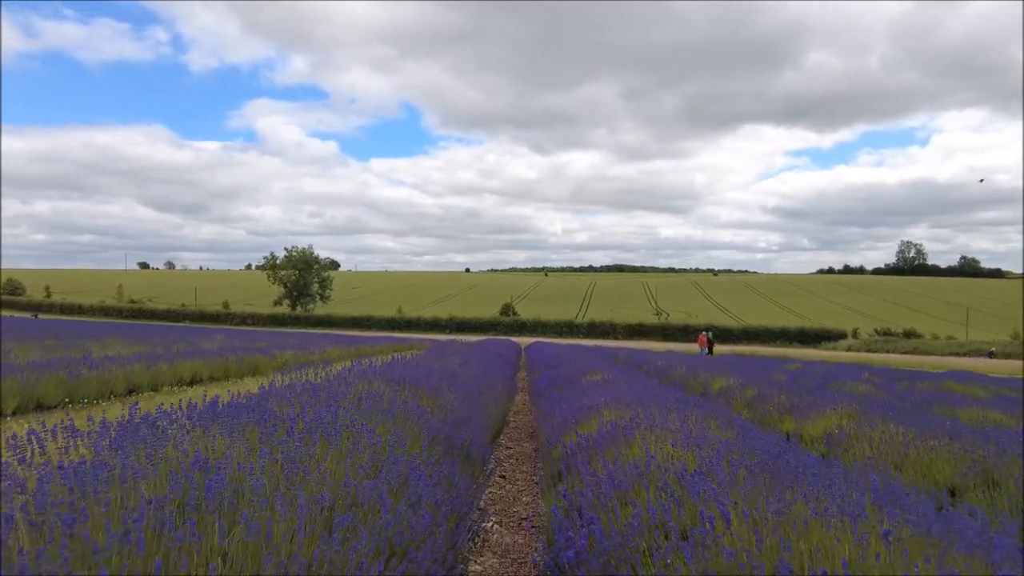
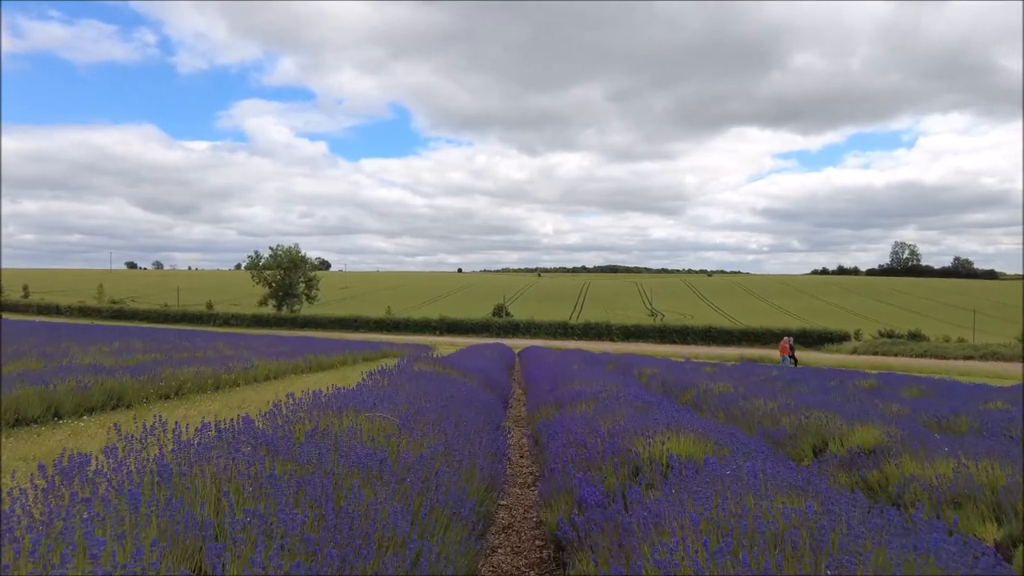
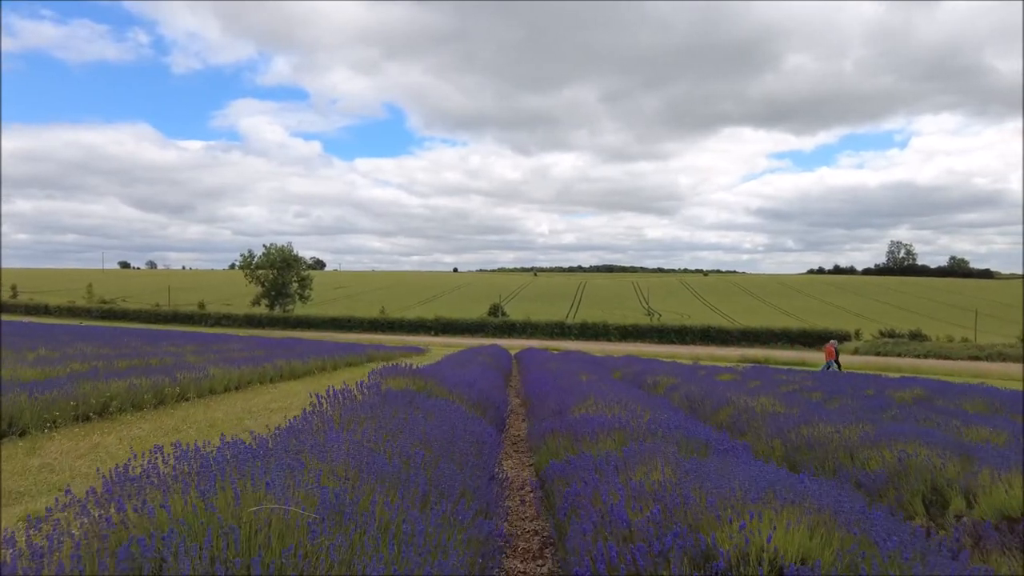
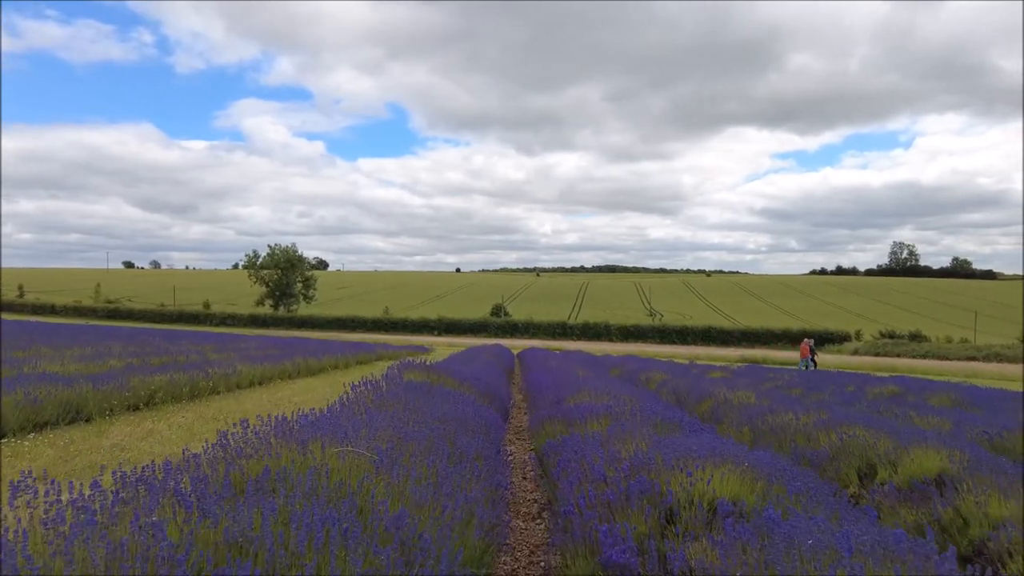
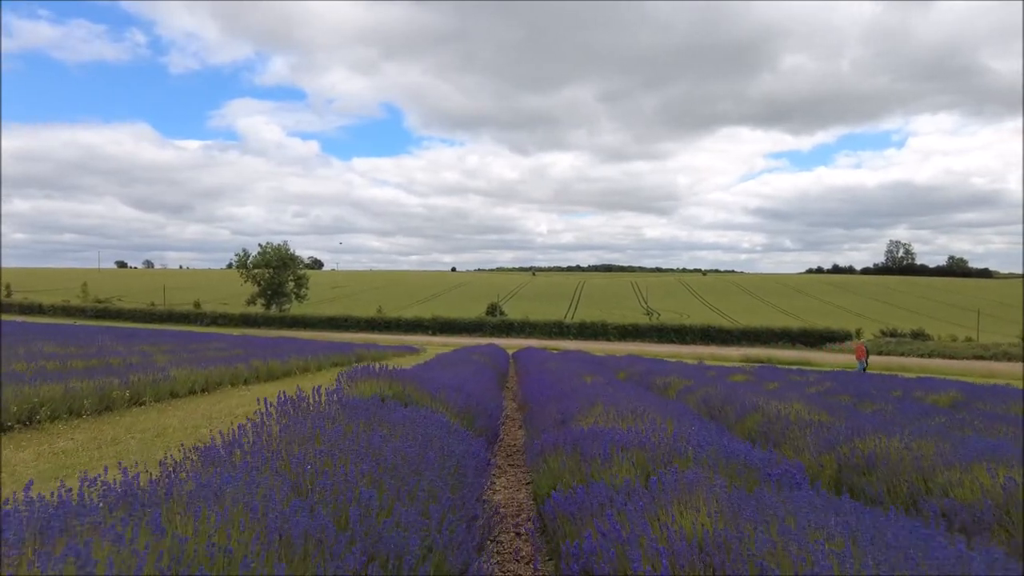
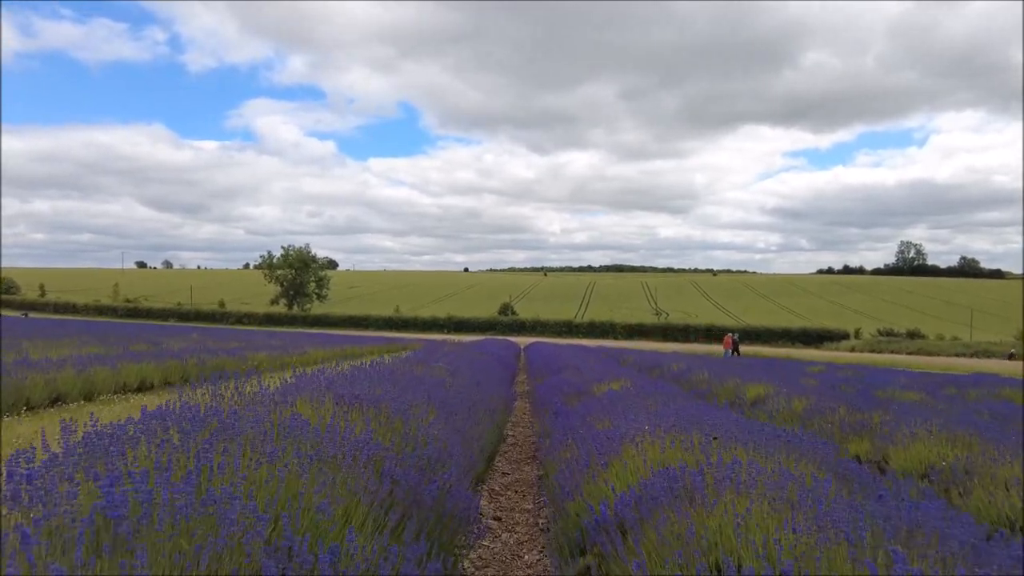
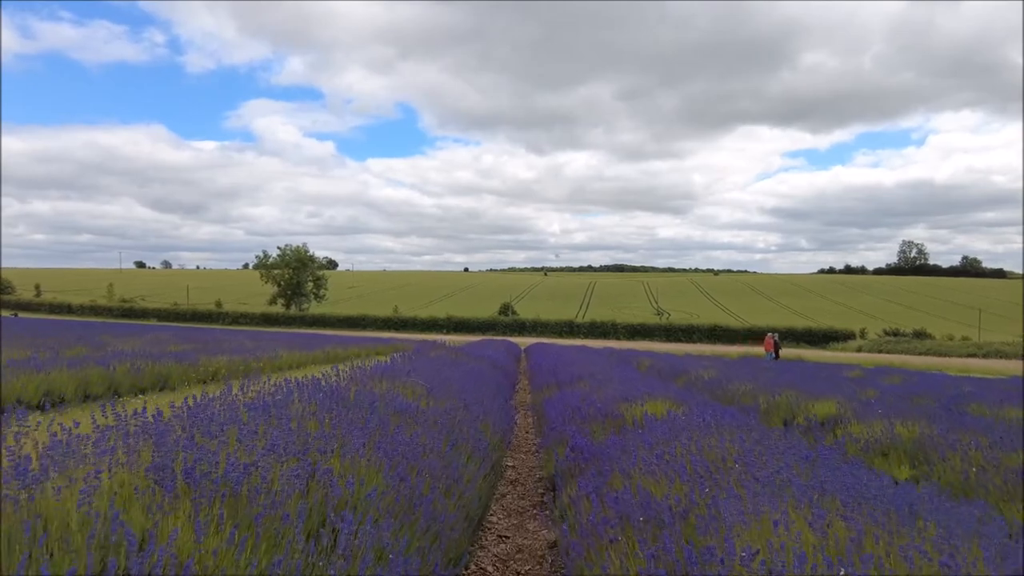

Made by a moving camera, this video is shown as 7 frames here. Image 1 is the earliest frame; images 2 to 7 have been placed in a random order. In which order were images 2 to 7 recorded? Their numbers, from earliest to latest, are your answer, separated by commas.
6, 7, 2, 4, 3, 5
